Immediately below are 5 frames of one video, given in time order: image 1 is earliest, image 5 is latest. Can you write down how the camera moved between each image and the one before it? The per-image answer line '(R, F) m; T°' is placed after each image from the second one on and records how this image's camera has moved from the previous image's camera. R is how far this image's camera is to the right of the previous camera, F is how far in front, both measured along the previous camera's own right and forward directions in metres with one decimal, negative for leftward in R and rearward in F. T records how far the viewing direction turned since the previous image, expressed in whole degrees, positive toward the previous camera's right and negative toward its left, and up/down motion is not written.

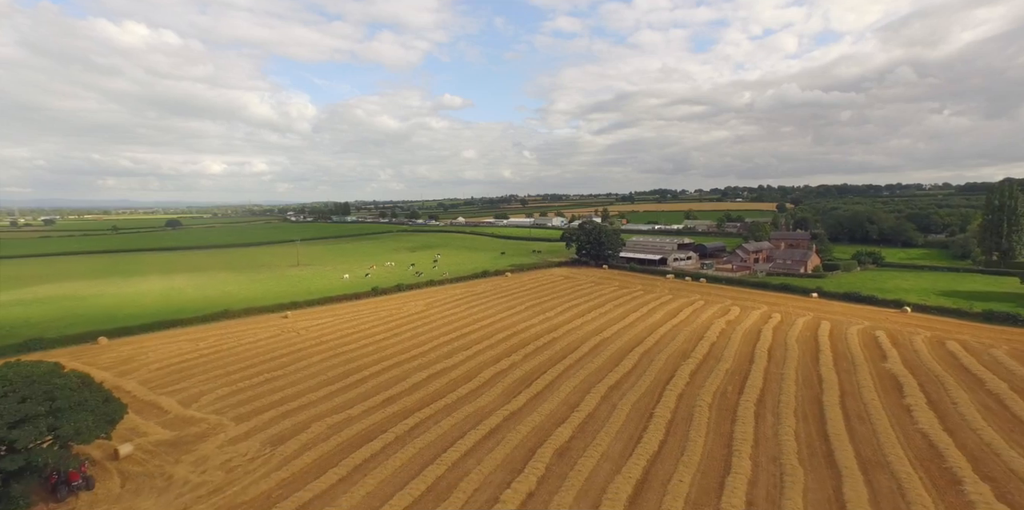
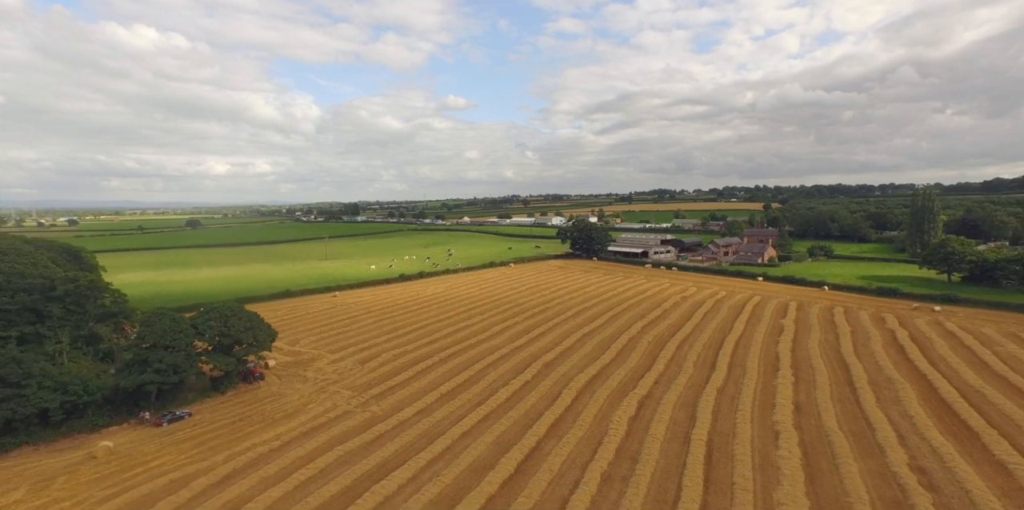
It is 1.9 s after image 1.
(-0.1, -9.0) m; 0°
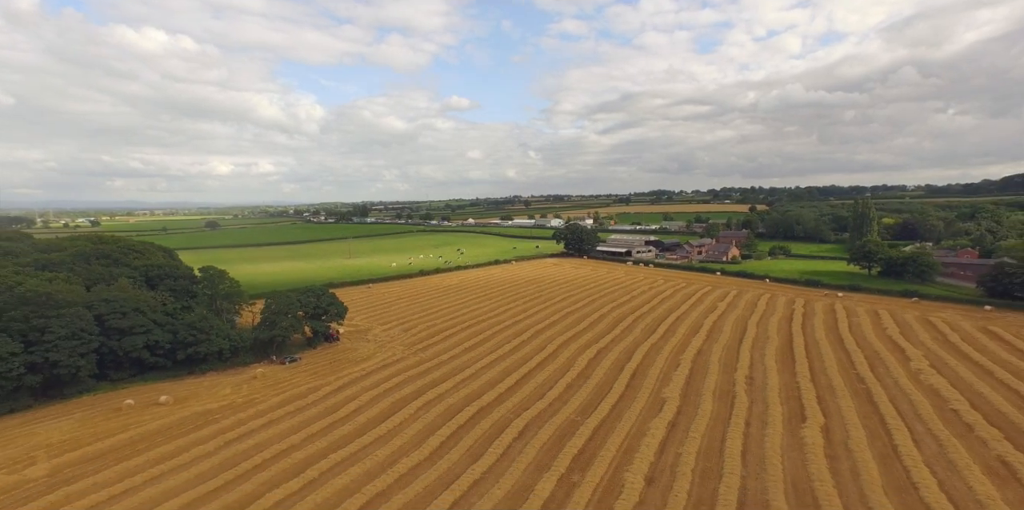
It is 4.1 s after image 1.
(+0.1, -9.6) m; 0°
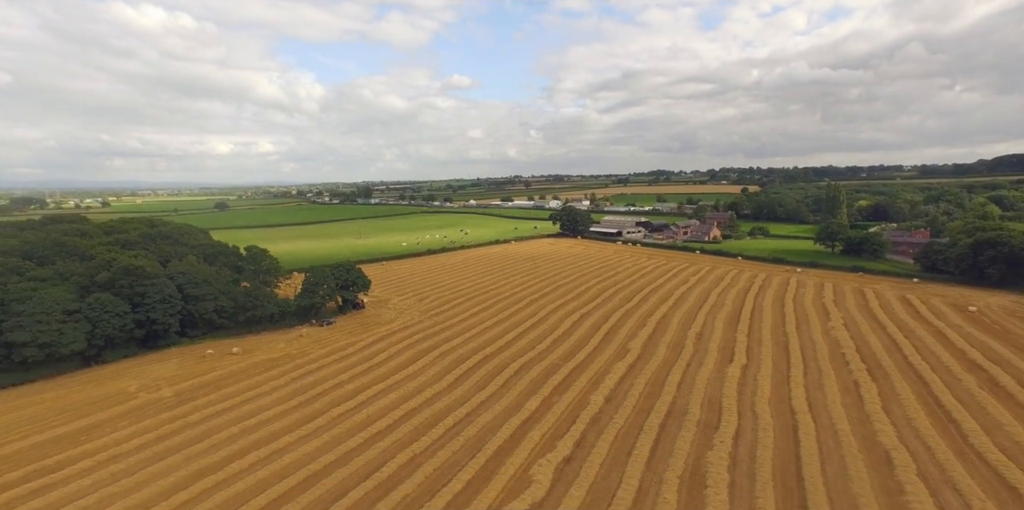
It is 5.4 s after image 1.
(+0.2, -5.6) m; 0°
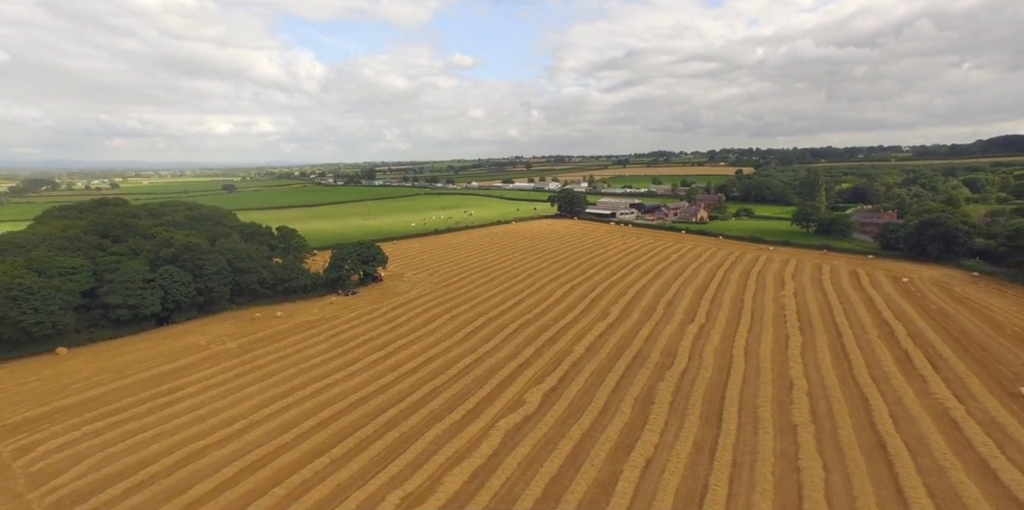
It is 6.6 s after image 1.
(+0.2, -4.9) m; 0°
